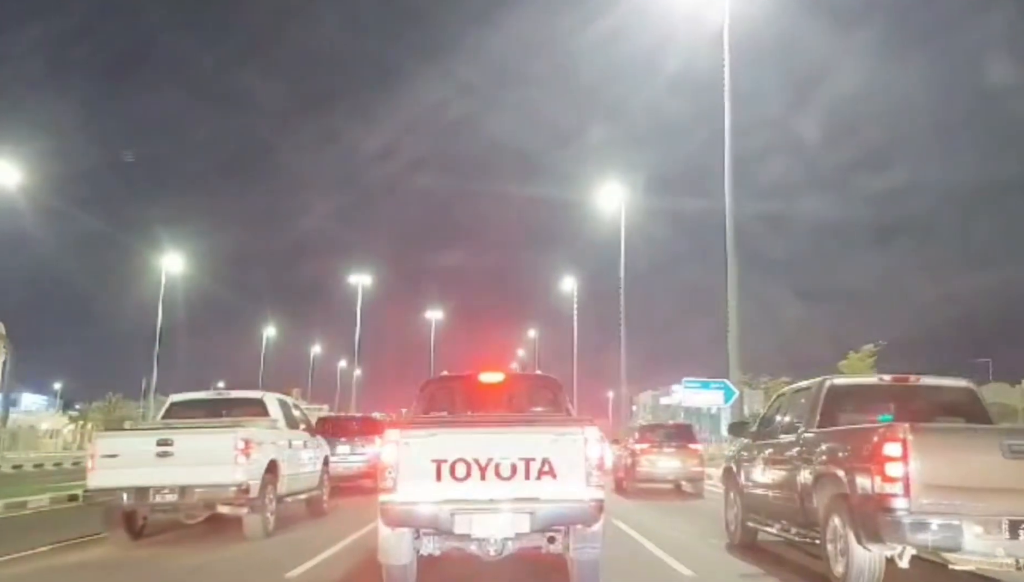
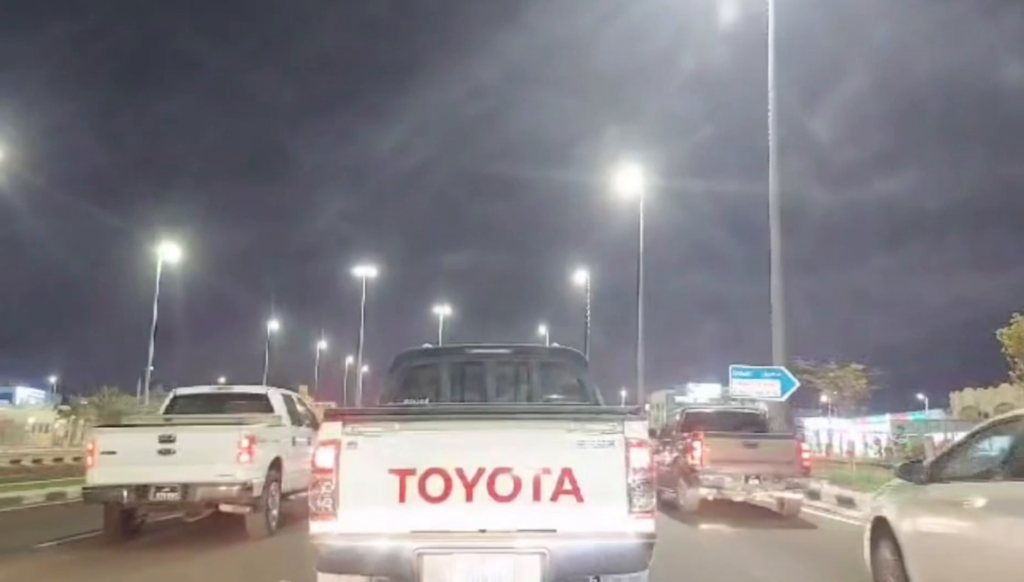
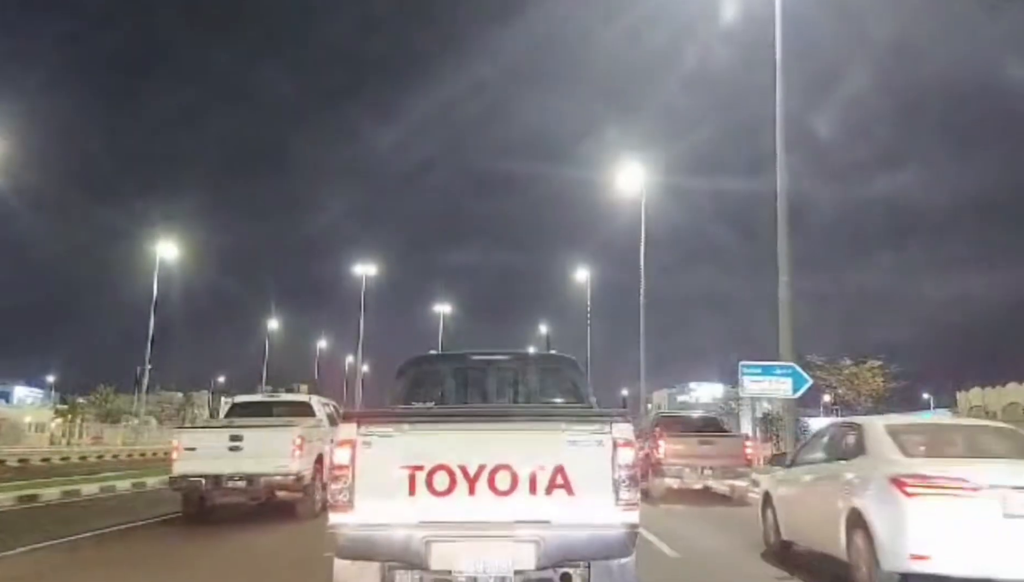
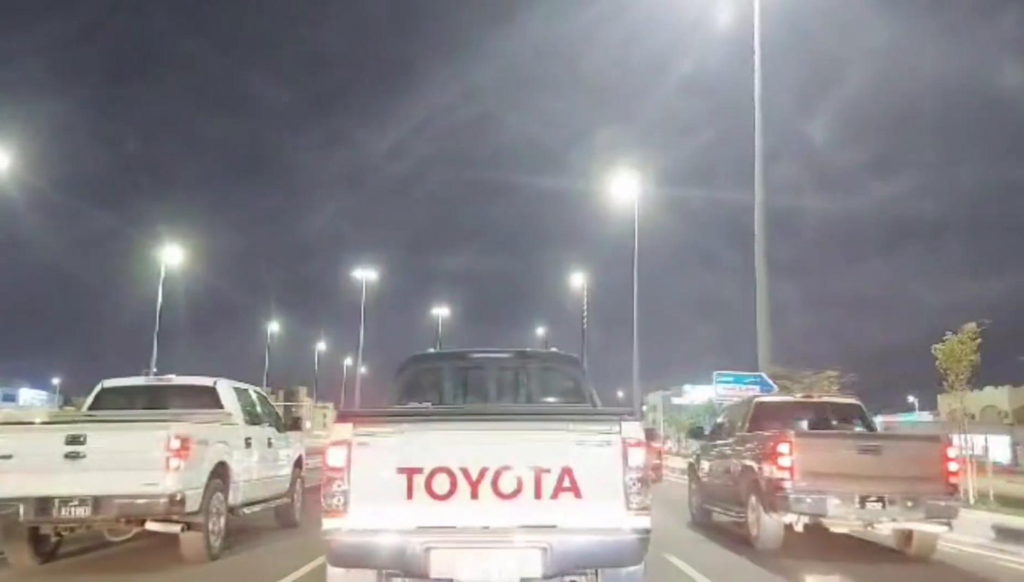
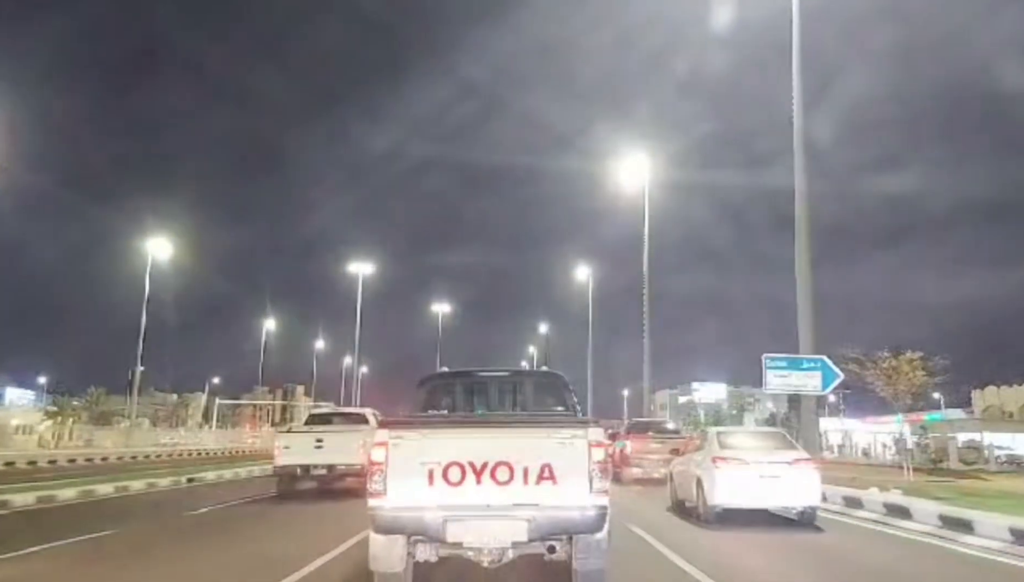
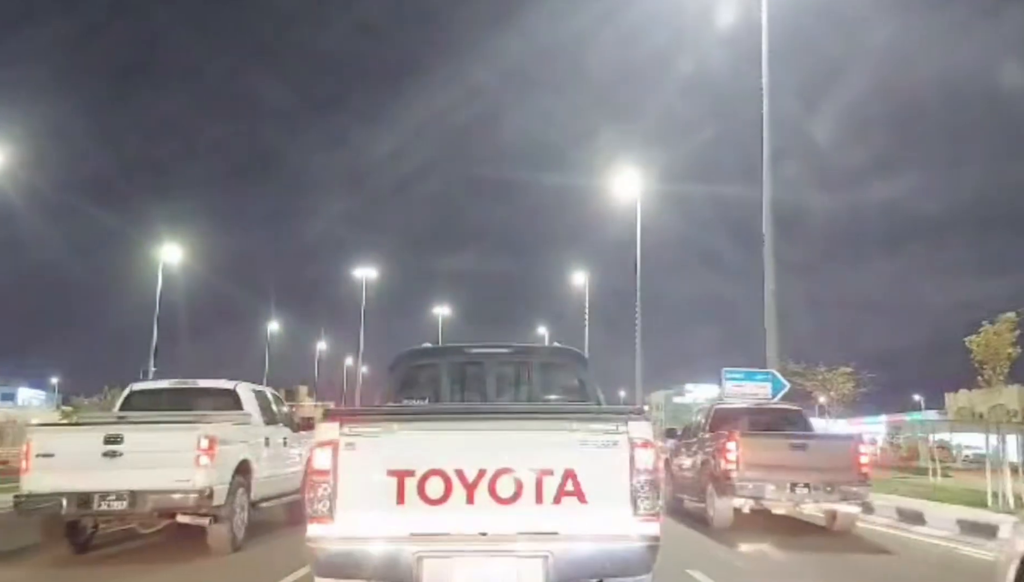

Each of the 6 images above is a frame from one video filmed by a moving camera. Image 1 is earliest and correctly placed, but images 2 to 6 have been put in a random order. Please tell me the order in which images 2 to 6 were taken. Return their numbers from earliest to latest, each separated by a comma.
4, 6, 2, 3, 5
